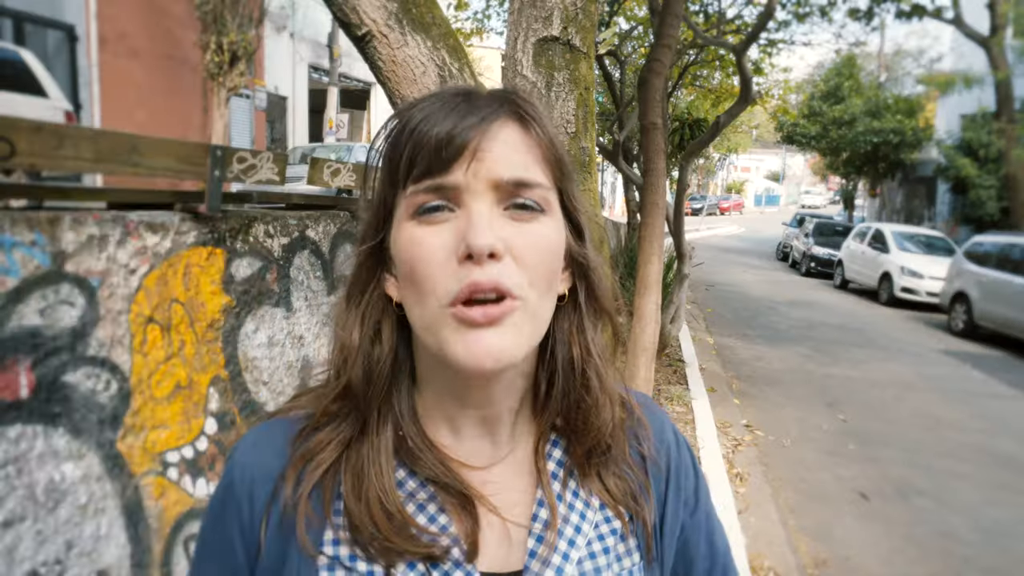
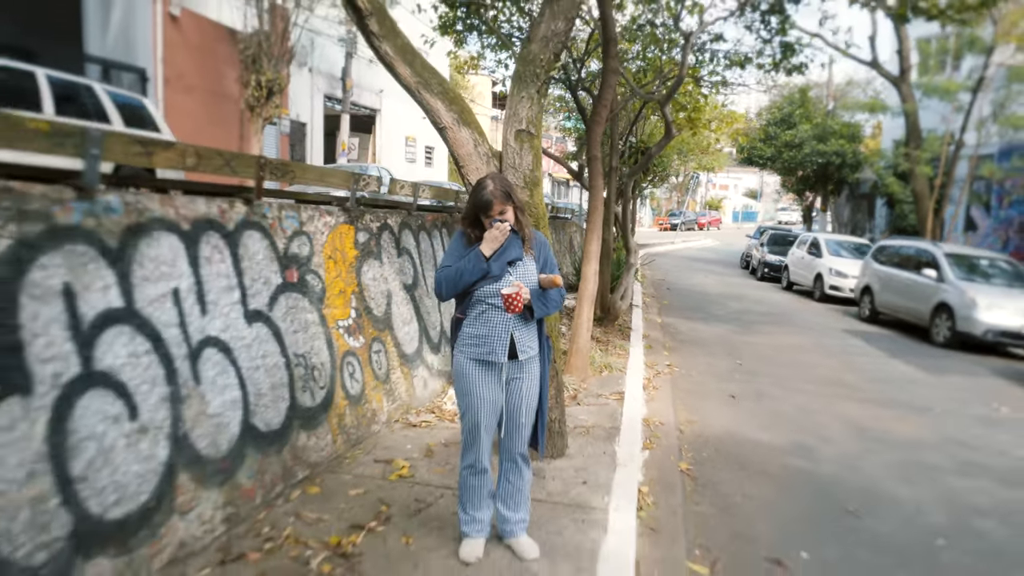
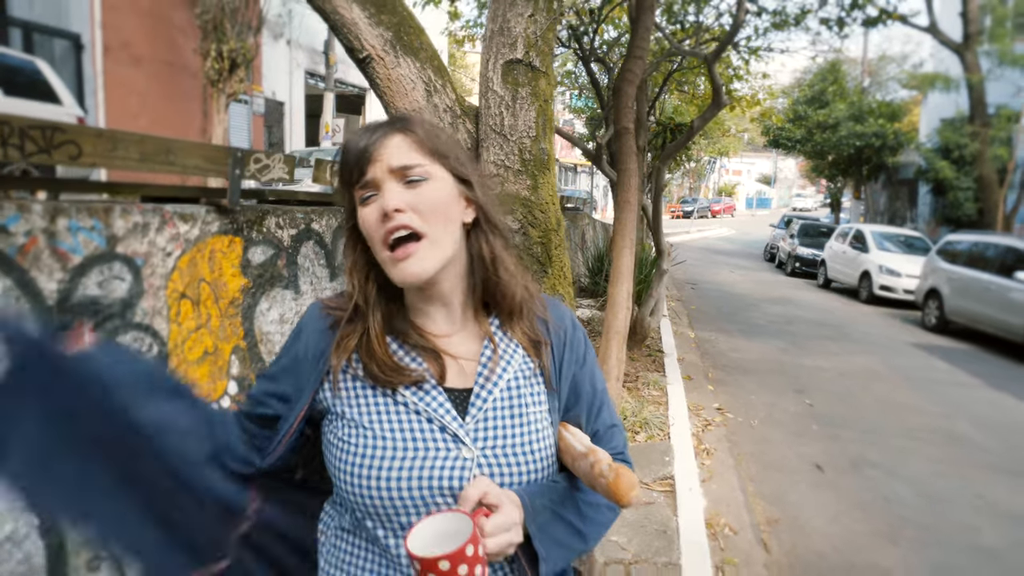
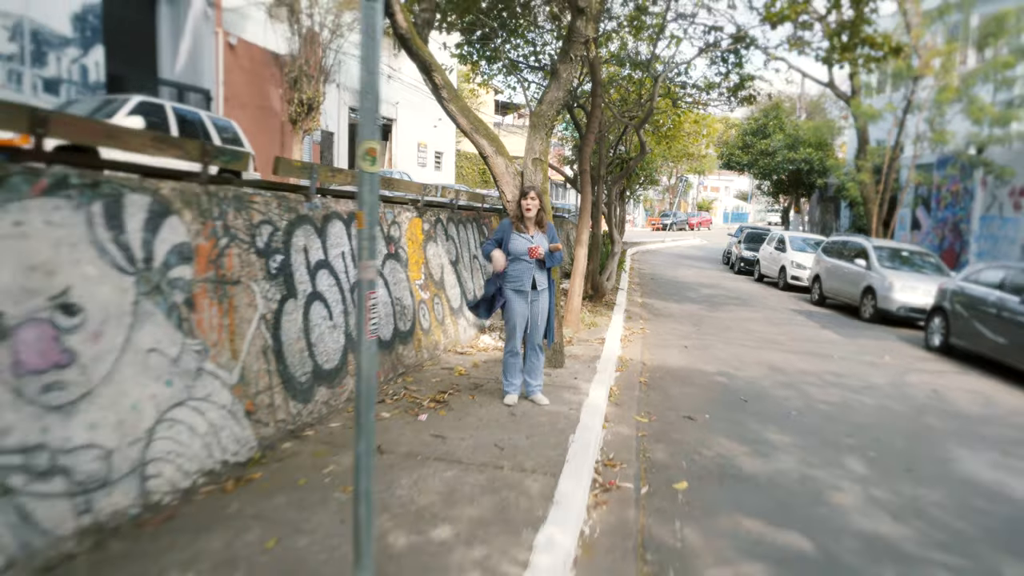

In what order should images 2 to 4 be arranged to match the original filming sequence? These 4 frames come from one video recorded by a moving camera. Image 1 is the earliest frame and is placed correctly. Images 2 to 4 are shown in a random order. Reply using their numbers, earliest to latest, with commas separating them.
3, 2, 4
